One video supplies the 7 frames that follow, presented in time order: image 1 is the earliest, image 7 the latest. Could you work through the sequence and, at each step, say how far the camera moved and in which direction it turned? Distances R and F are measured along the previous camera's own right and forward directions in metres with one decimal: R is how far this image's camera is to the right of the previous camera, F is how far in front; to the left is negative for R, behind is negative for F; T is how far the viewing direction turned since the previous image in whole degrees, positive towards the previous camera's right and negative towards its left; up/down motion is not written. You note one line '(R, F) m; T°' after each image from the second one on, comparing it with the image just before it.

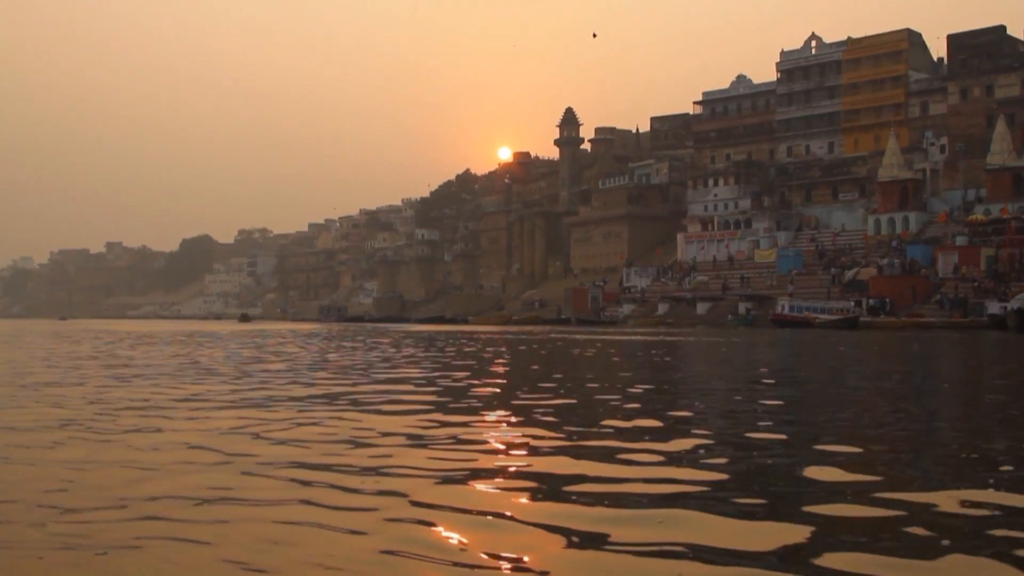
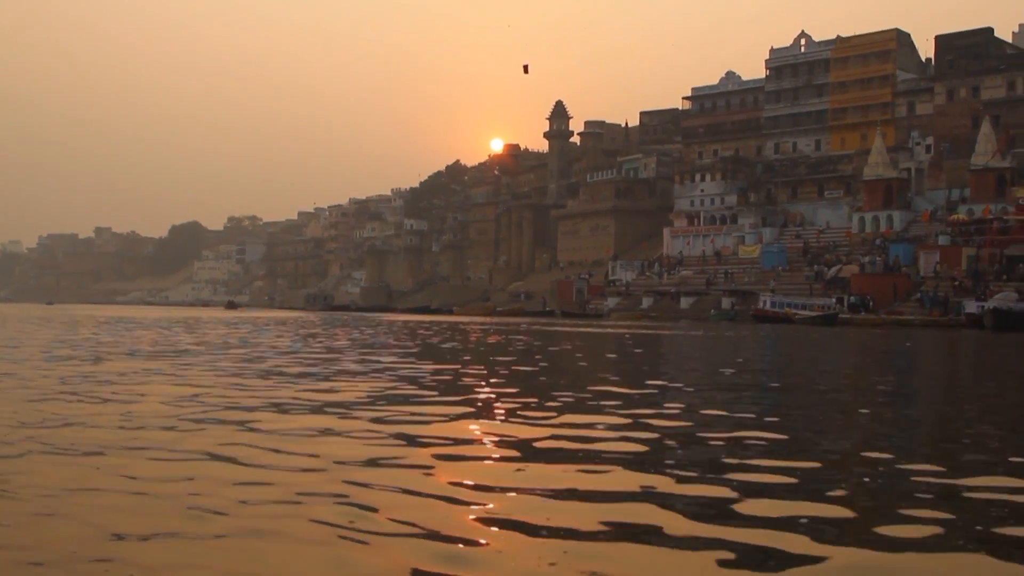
(+0.4, -0.2) m; 0°
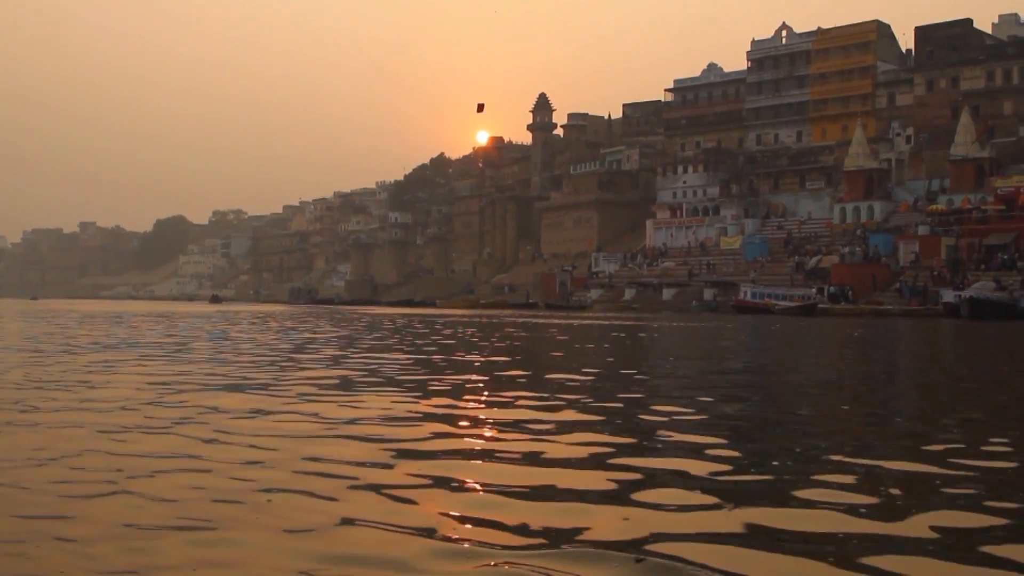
(+0.3, -0.1) m; +1°
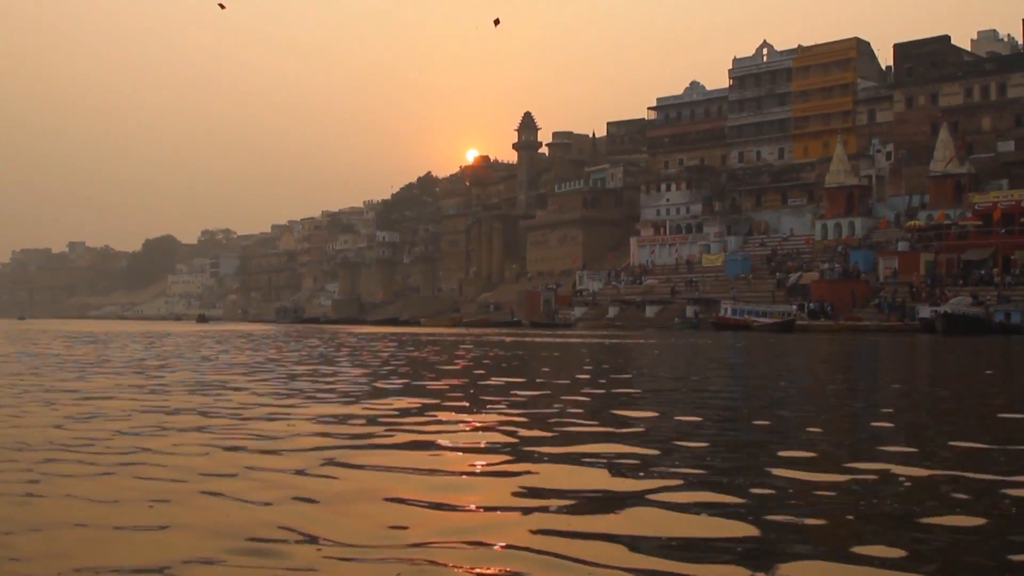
(+0.6, -0.2) m; 0°
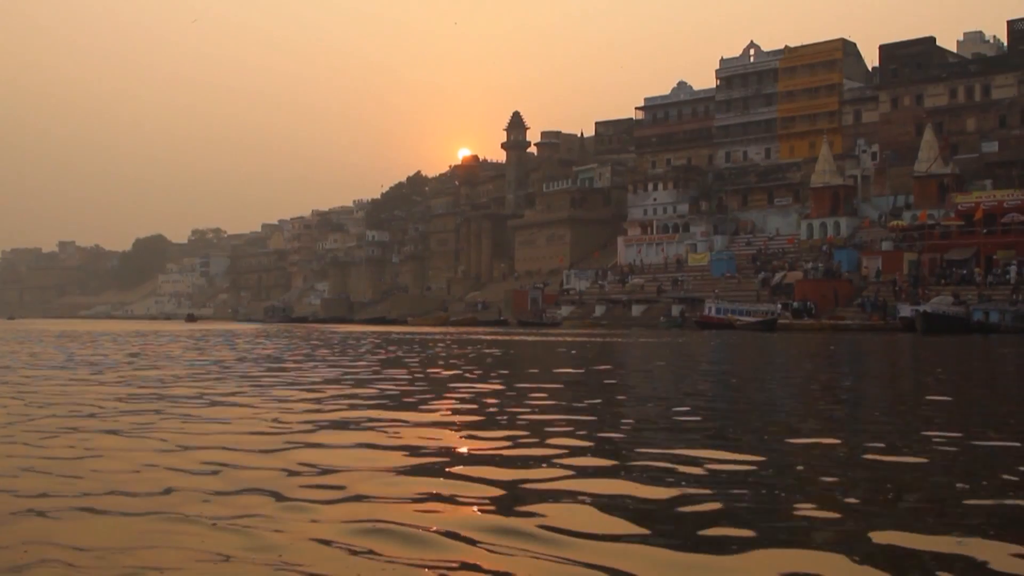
(+0.4, -0.2) m; 0°
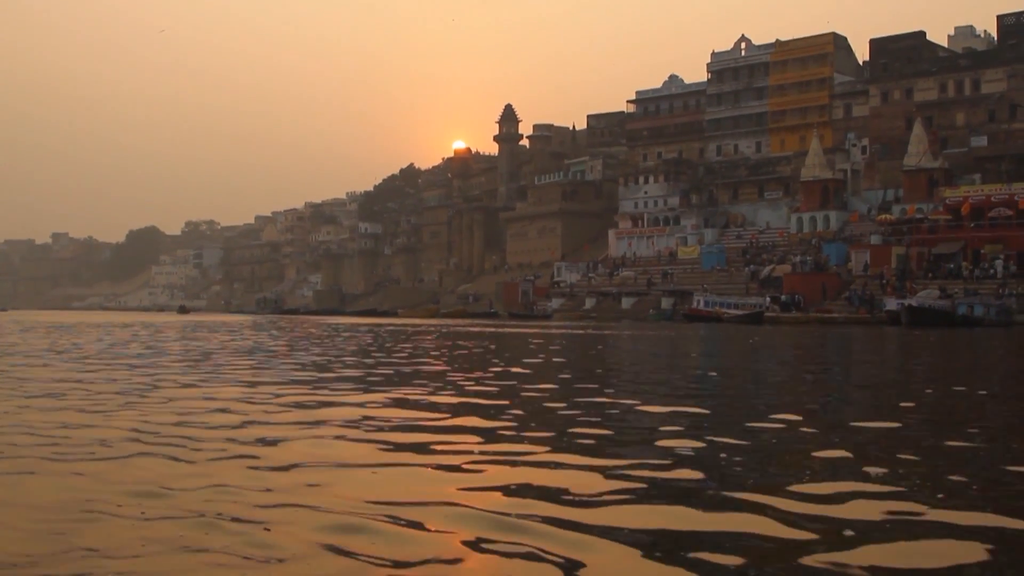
(+0.3, -0.2) m; 0°
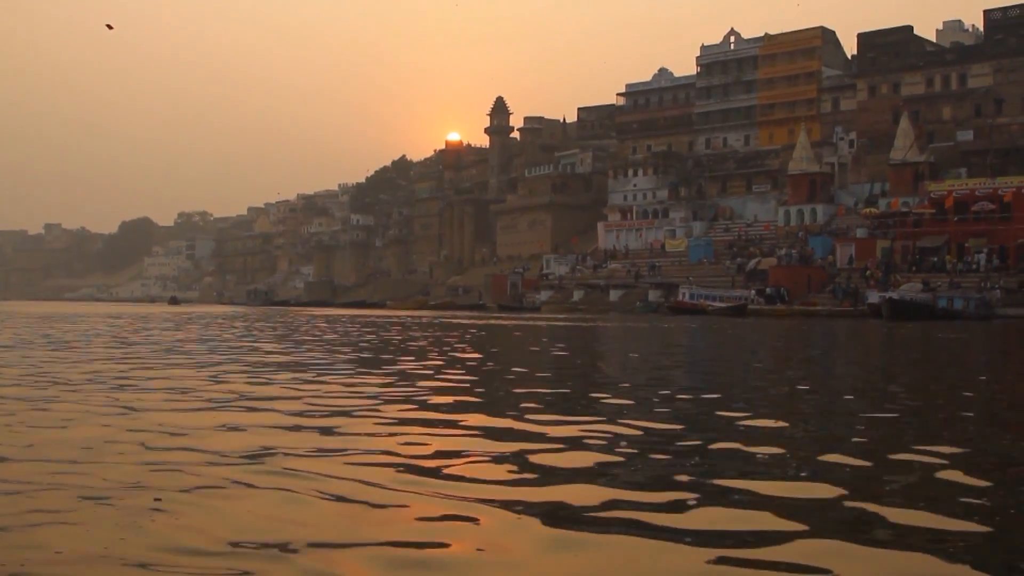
(+0.4, -0.4) m; 0°
